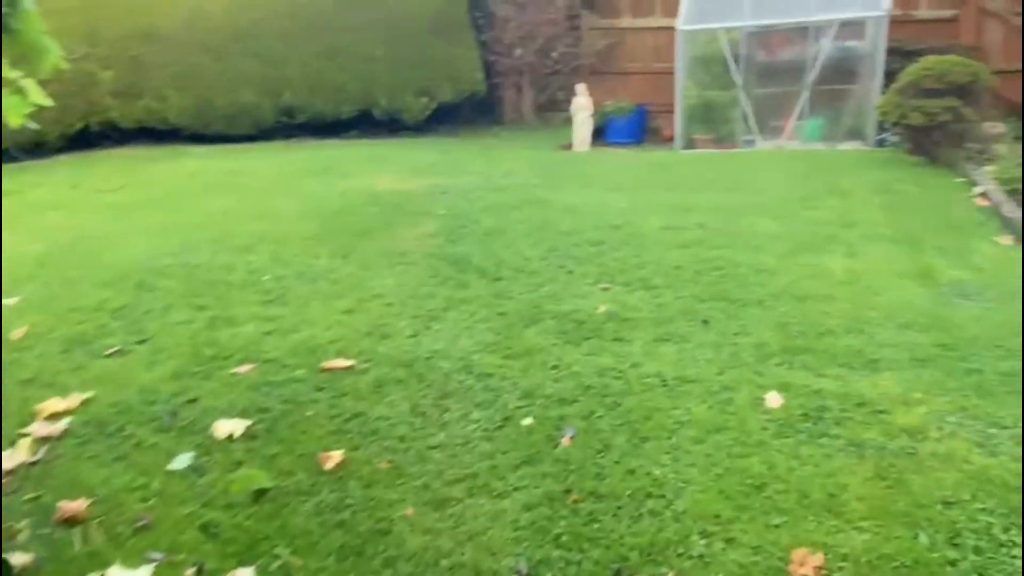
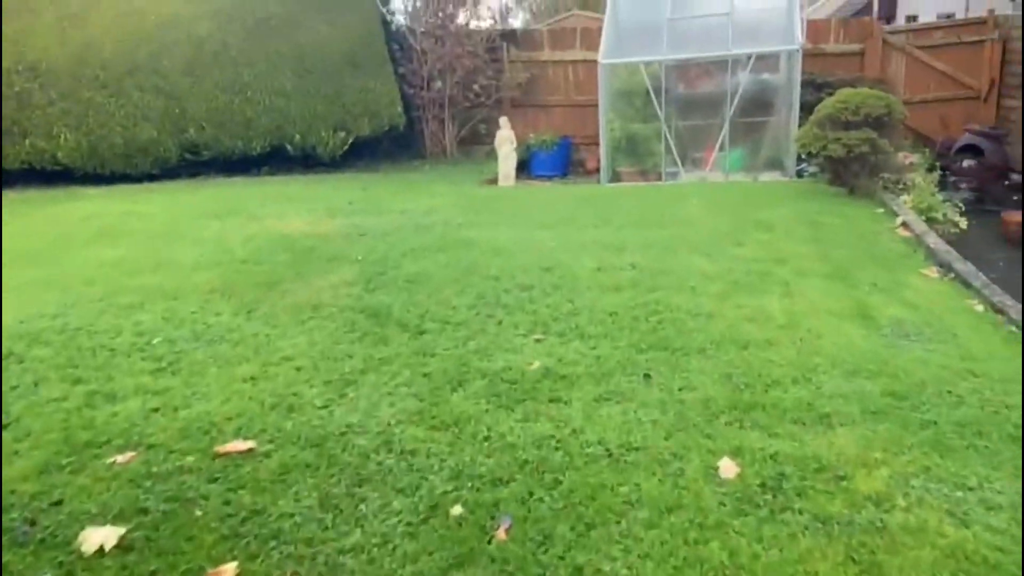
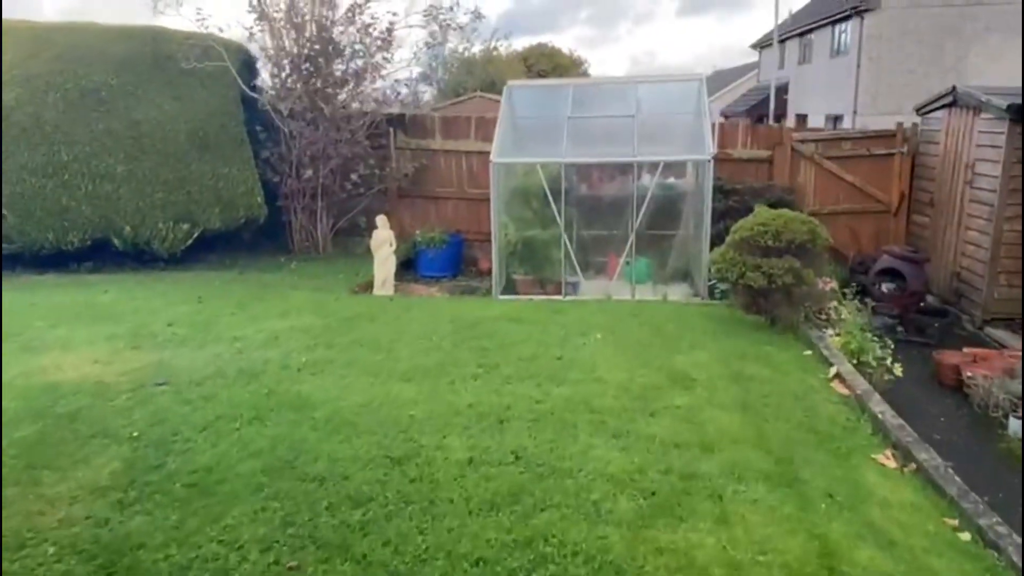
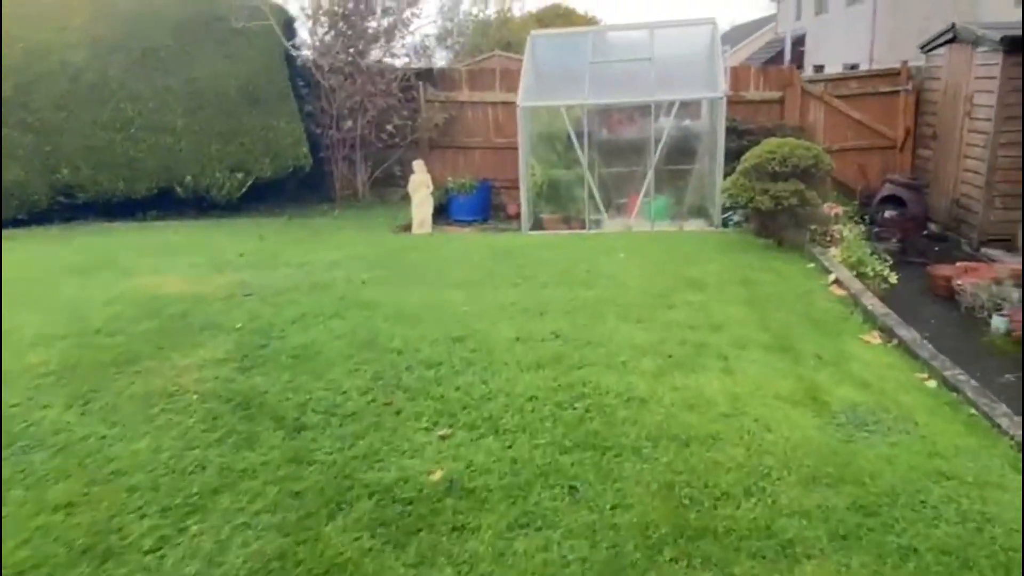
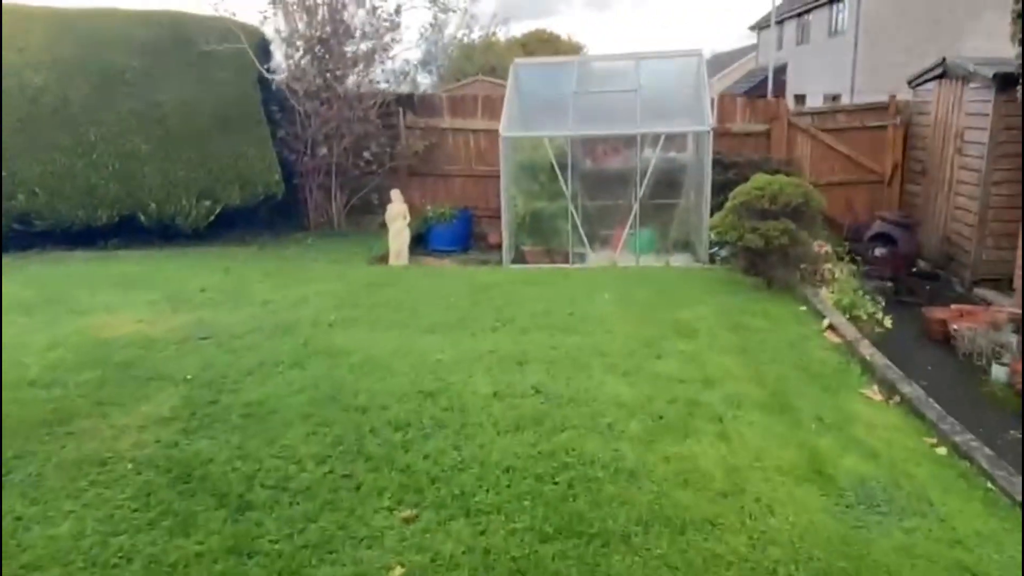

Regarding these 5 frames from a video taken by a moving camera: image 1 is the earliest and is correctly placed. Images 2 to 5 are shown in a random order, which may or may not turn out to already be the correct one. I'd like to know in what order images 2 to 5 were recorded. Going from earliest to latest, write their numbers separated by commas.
2, 4, 5, 3
